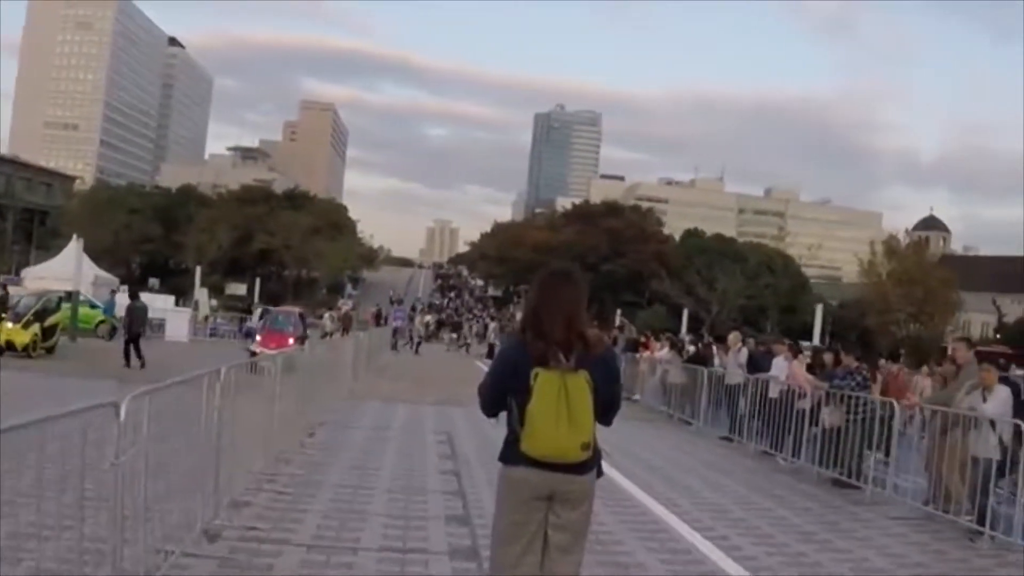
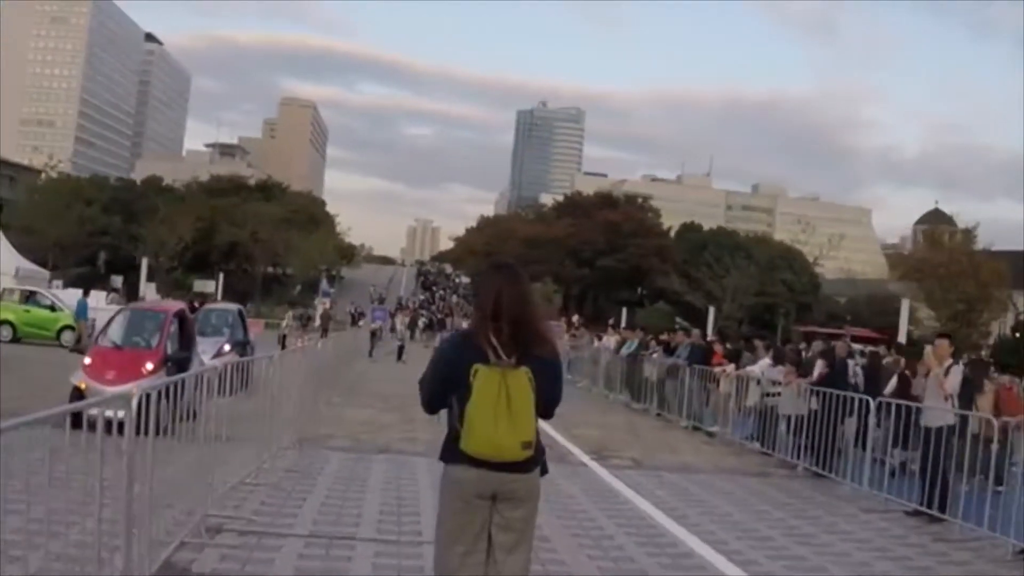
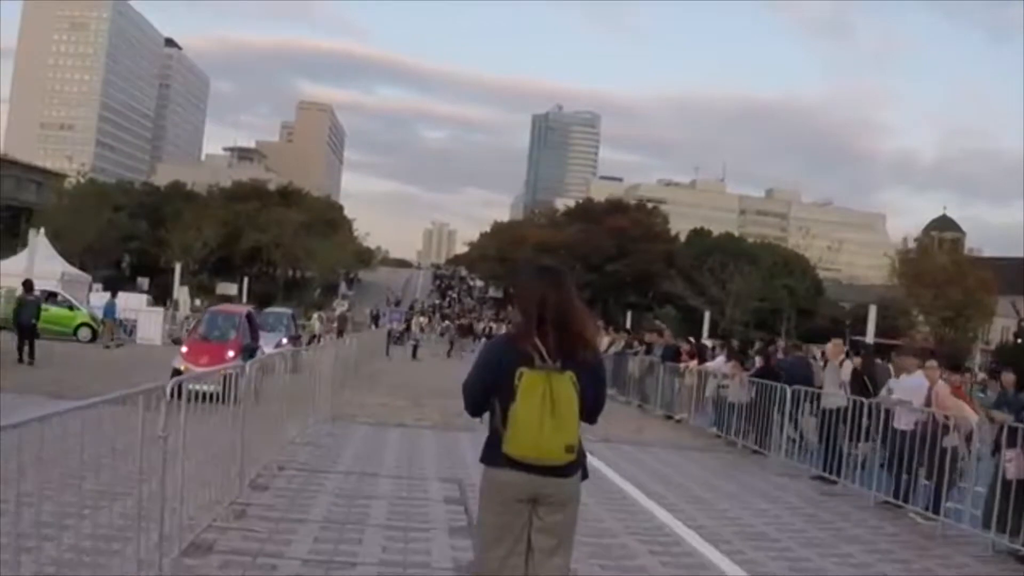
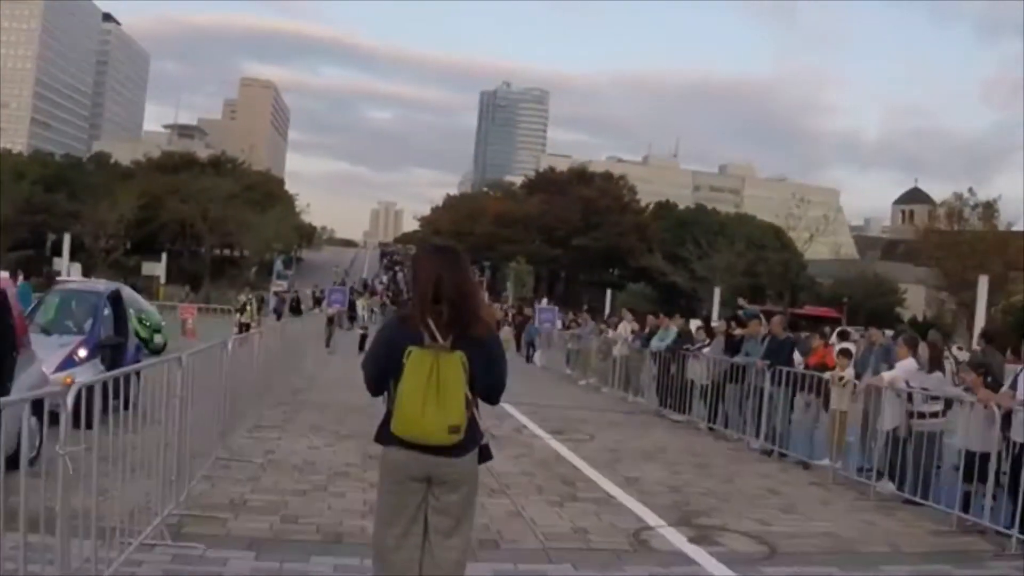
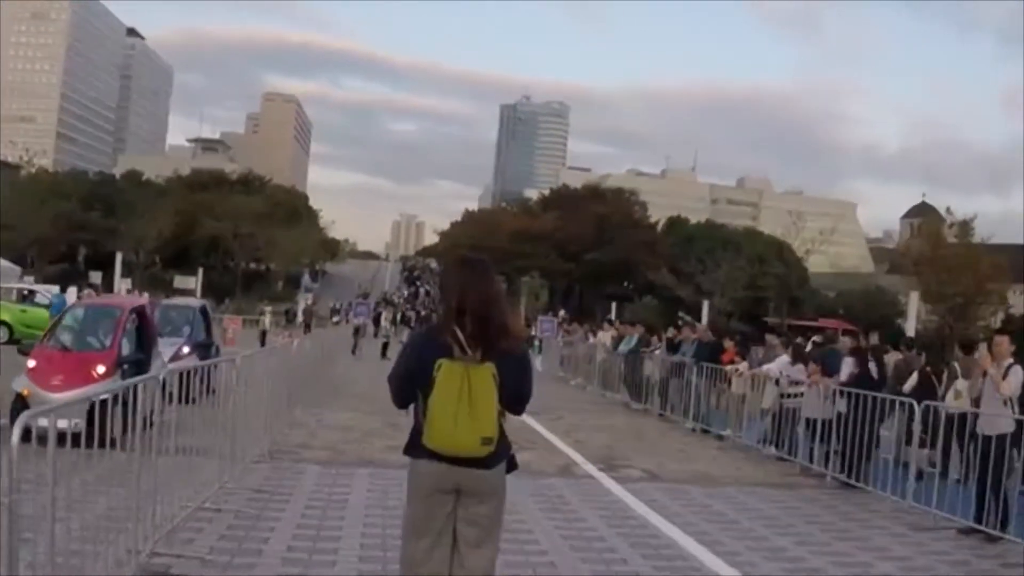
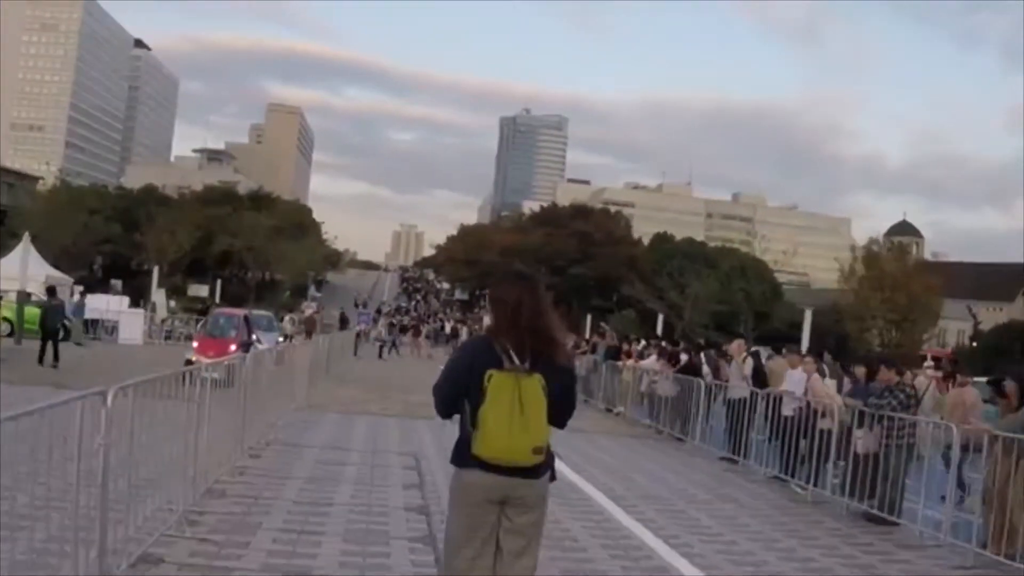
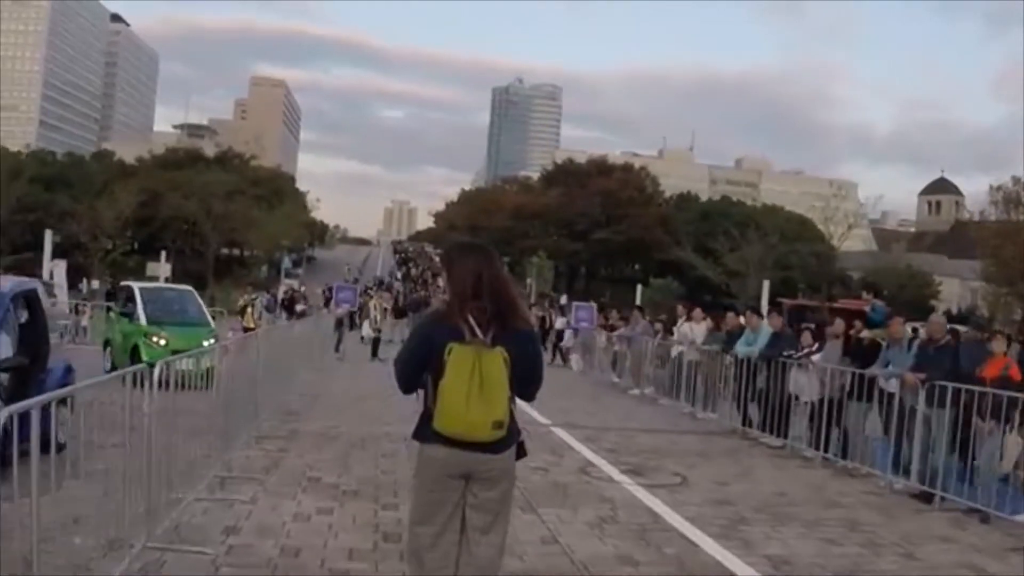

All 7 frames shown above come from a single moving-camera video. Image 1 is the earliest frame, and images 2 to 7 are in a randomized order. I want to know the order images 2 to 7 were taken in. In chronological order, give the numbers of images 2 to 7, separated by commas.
6, 3, 2, 5, 4, 7
